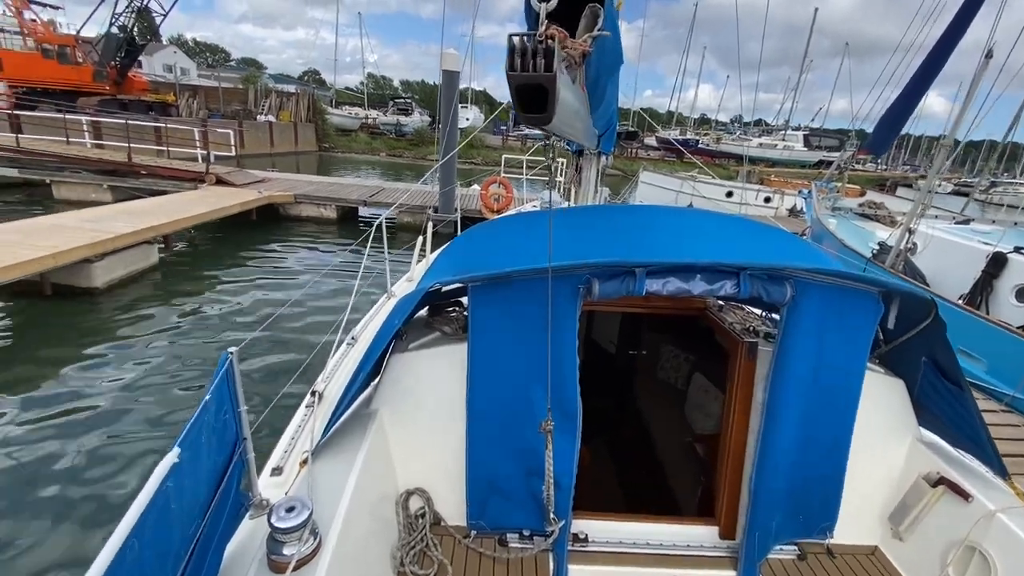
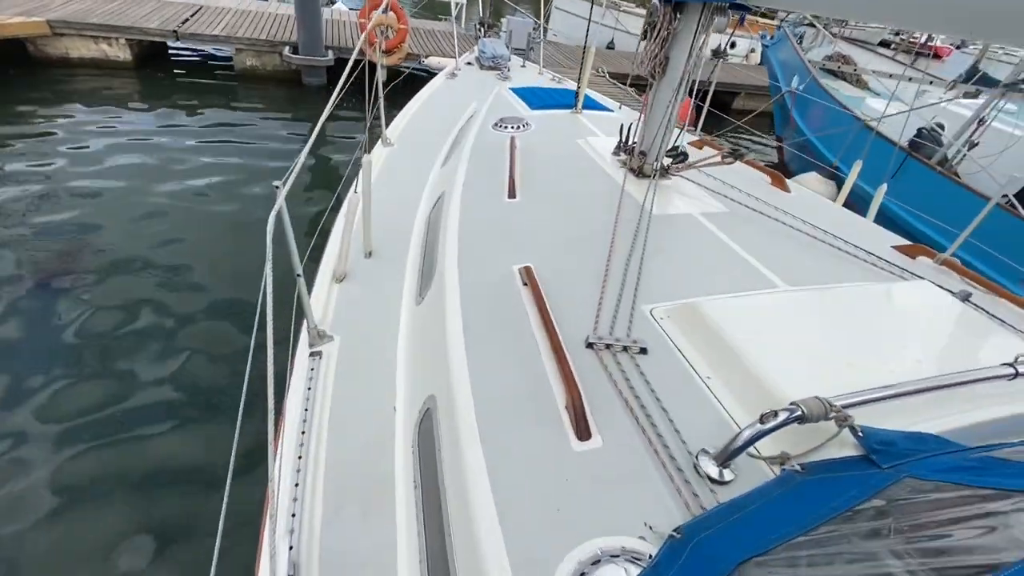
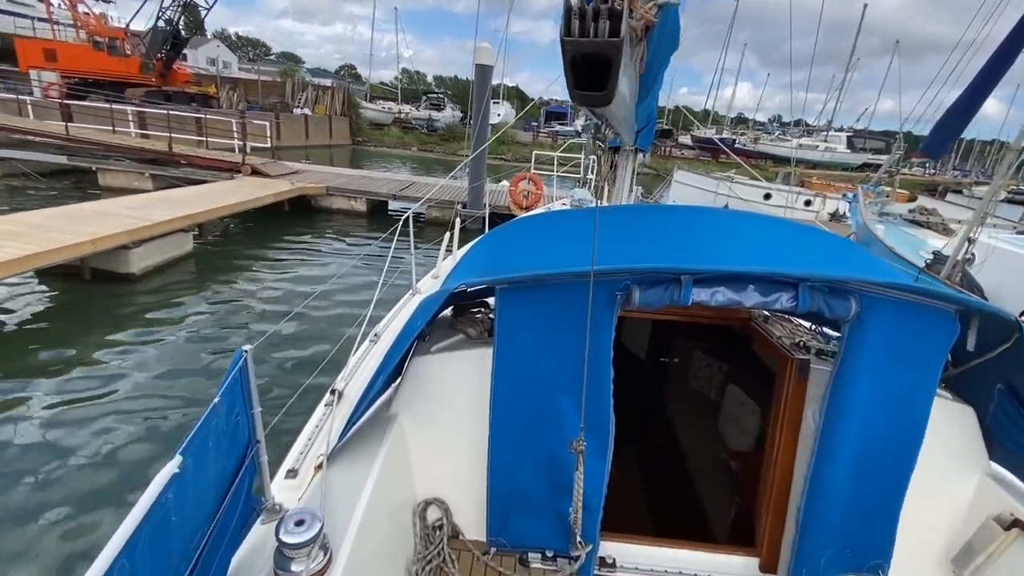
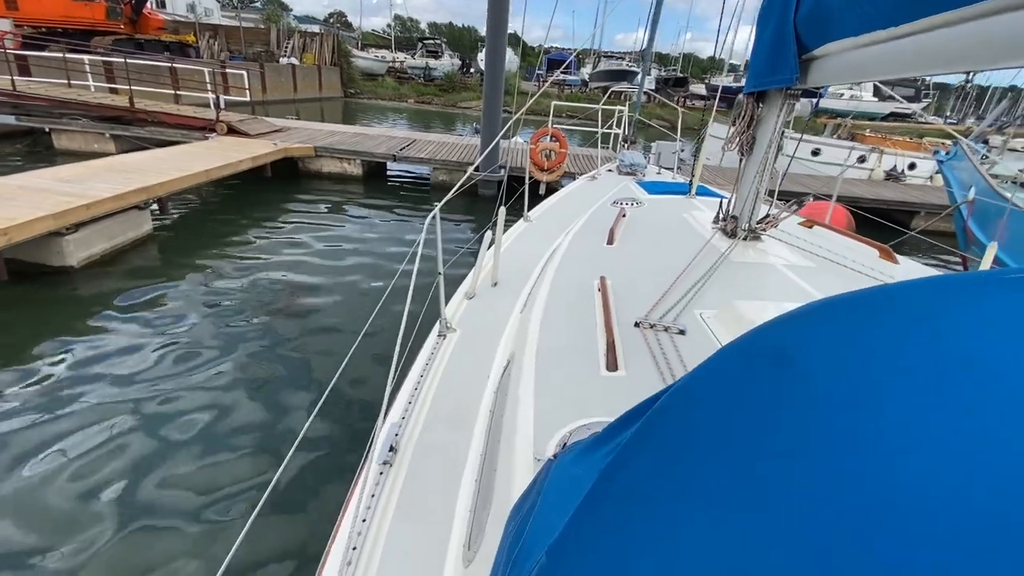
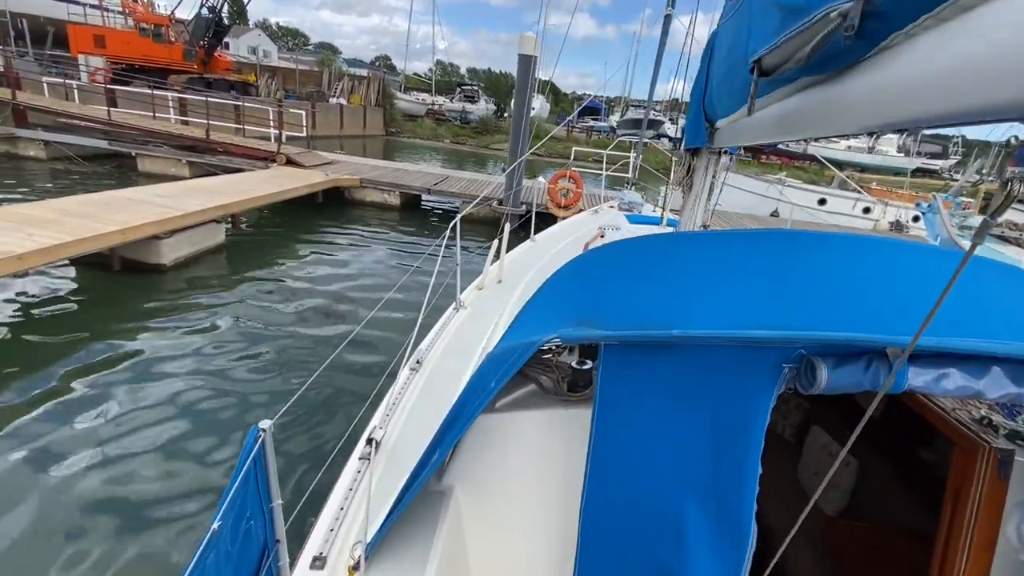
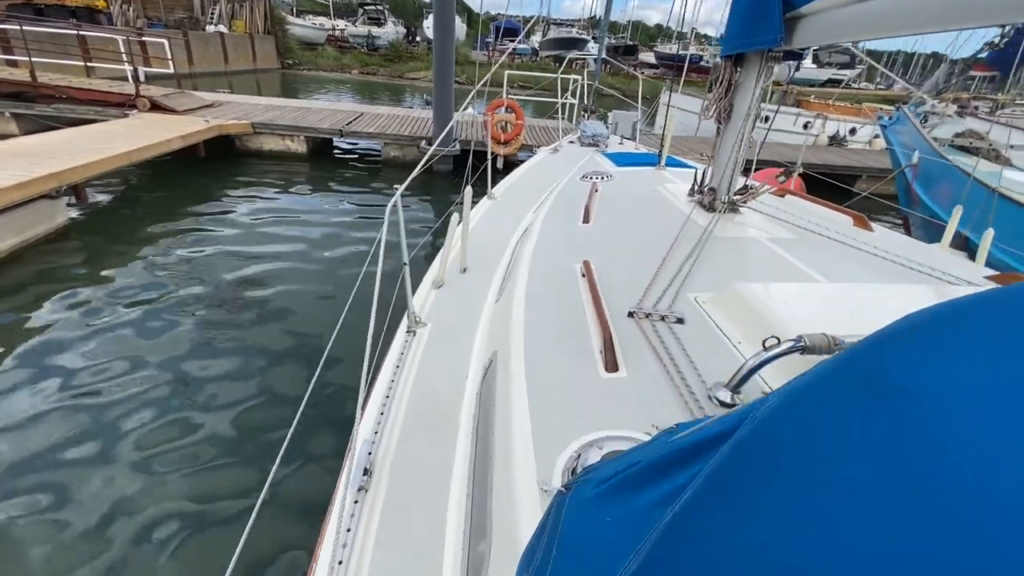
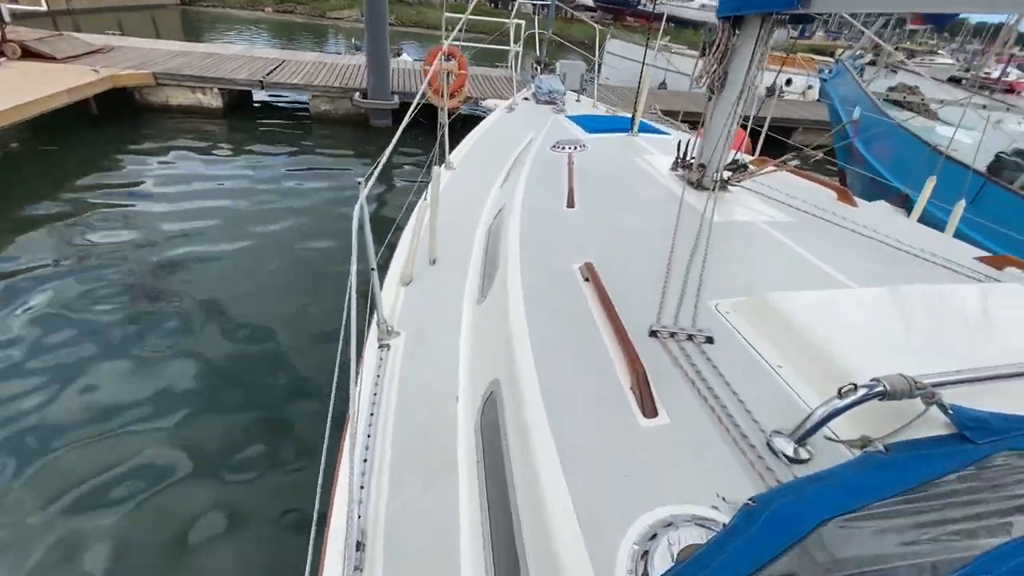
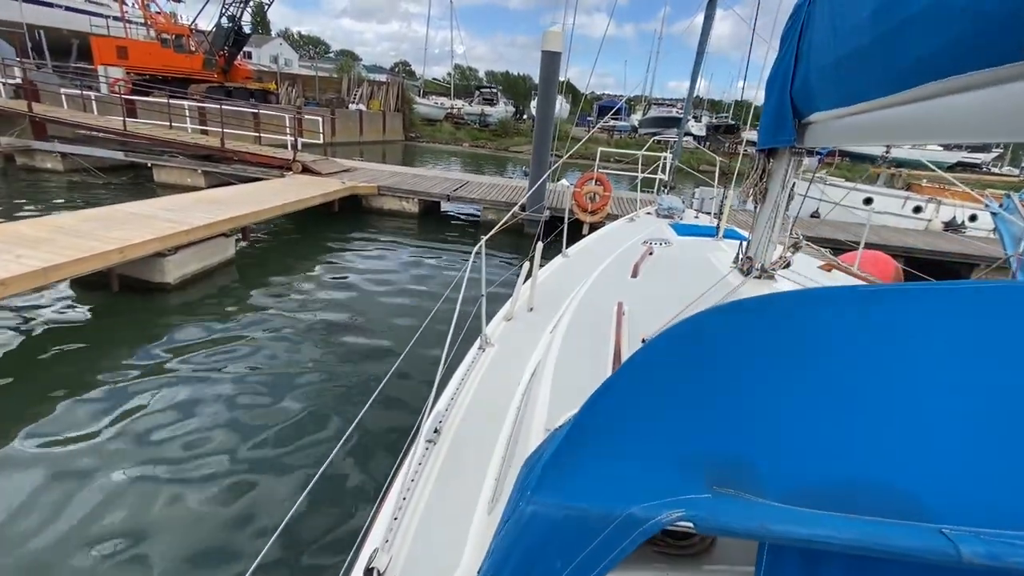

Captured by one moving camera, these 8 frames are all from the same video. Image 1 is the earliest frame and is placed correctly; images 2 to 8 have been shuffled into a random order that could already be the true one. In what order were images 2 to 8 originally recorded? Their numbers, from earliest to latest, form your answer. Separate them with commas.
3, 5, 8, 4, 6, 7, 2
